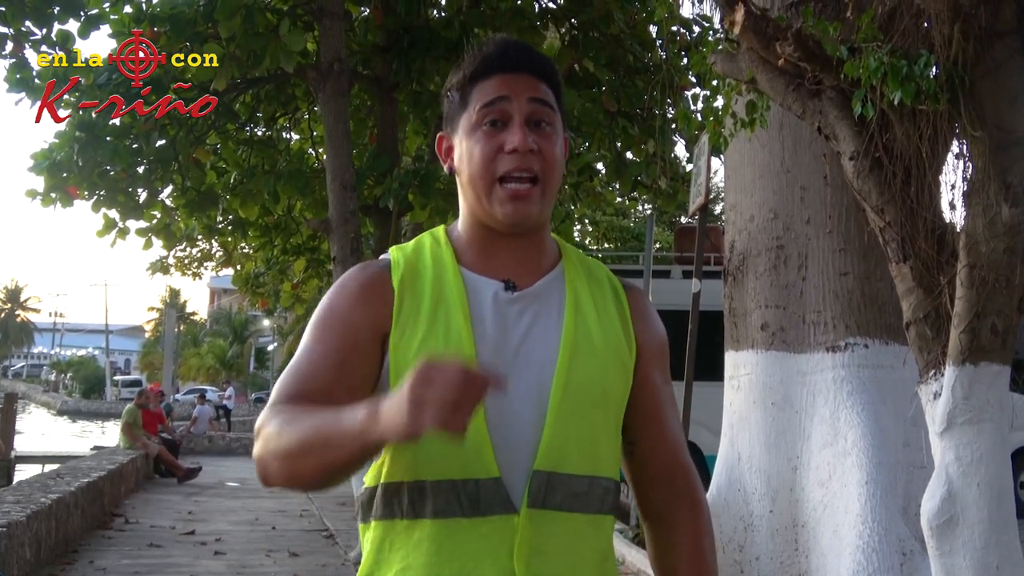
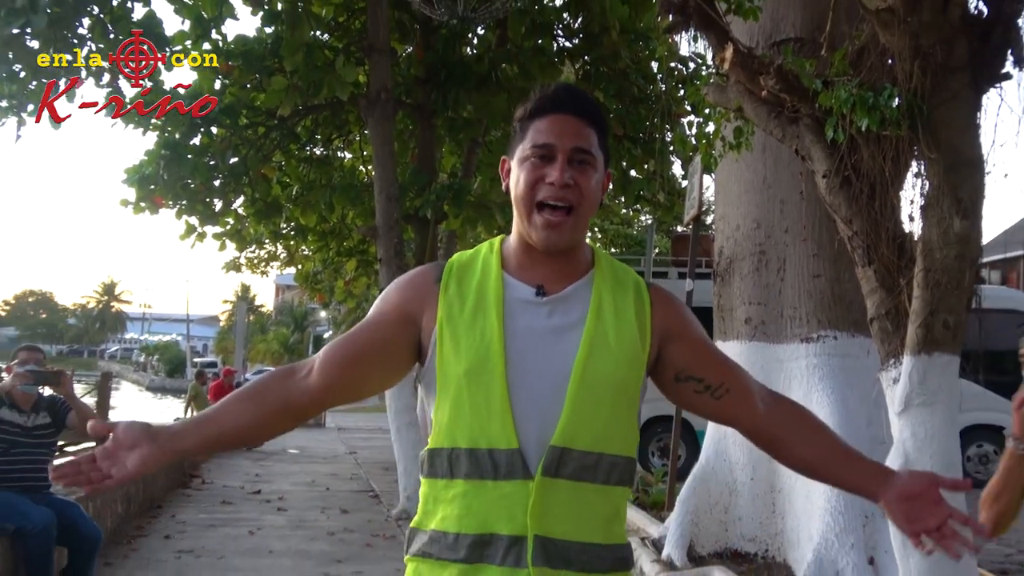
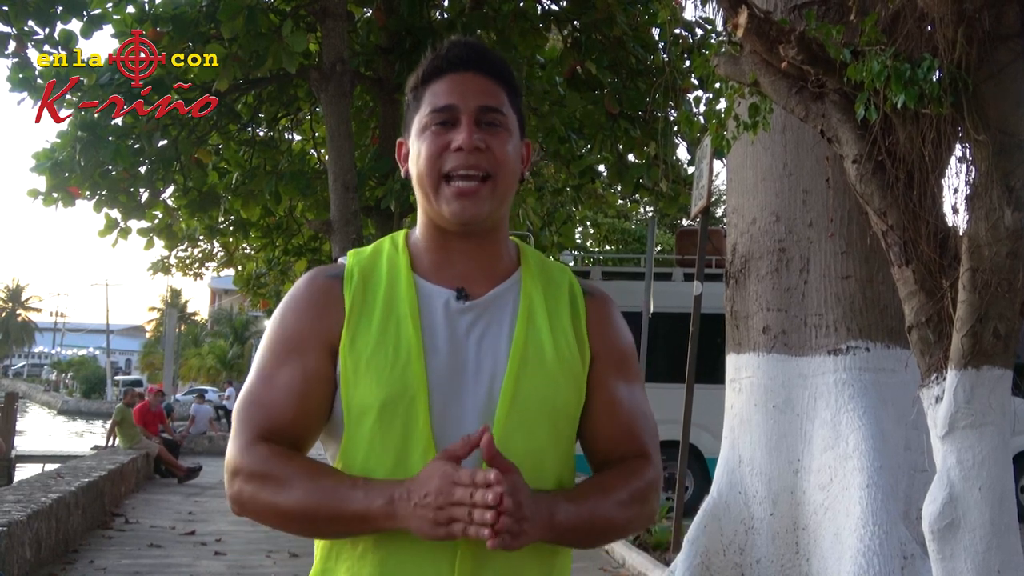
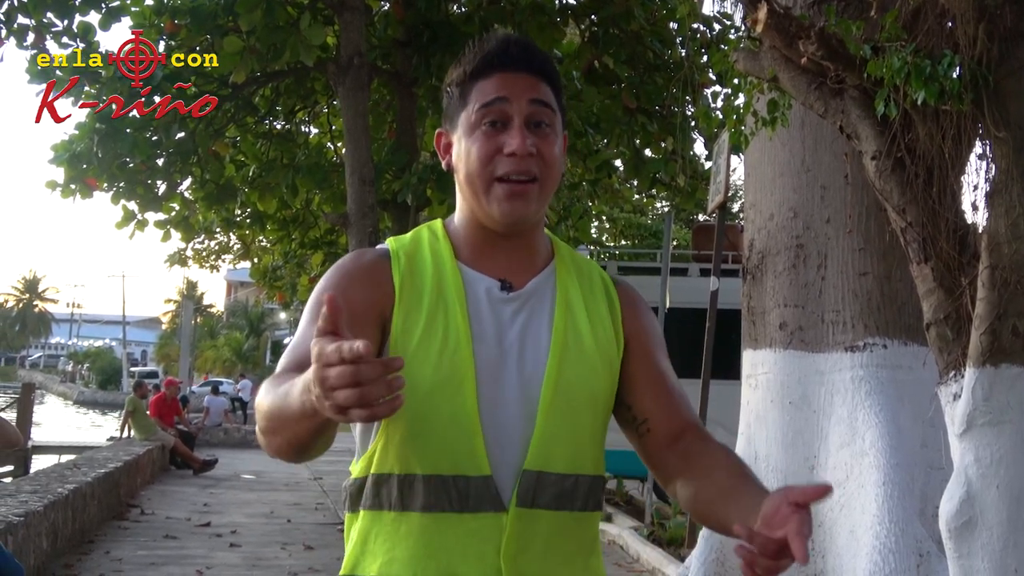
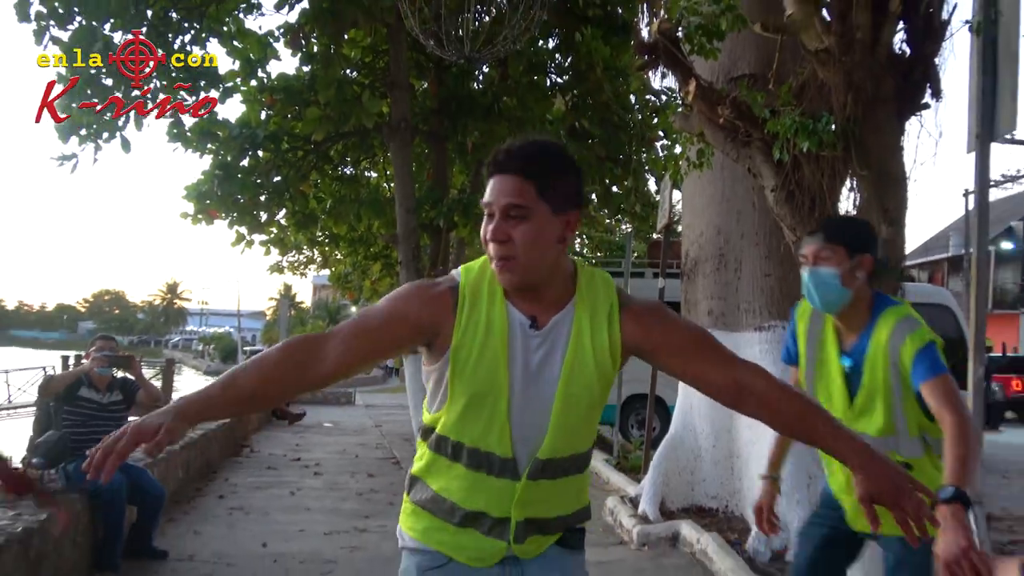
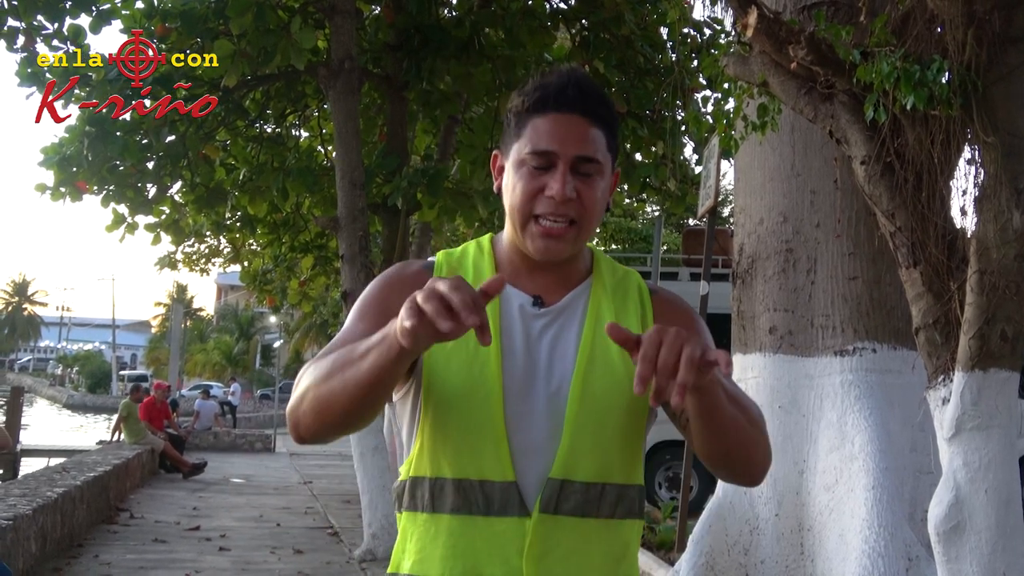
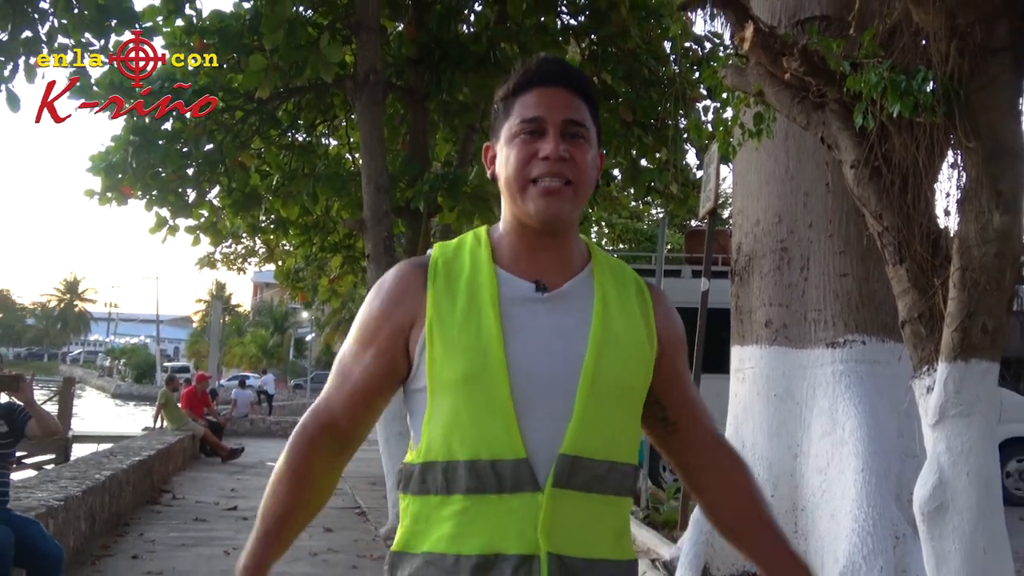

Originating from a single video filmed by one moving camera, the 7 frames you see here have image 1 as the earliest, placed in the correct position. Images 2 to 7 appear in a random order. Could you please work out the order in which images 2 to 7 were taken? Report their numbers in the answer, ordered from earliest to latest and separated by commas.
3, 6, 4, 7, 2, 5
